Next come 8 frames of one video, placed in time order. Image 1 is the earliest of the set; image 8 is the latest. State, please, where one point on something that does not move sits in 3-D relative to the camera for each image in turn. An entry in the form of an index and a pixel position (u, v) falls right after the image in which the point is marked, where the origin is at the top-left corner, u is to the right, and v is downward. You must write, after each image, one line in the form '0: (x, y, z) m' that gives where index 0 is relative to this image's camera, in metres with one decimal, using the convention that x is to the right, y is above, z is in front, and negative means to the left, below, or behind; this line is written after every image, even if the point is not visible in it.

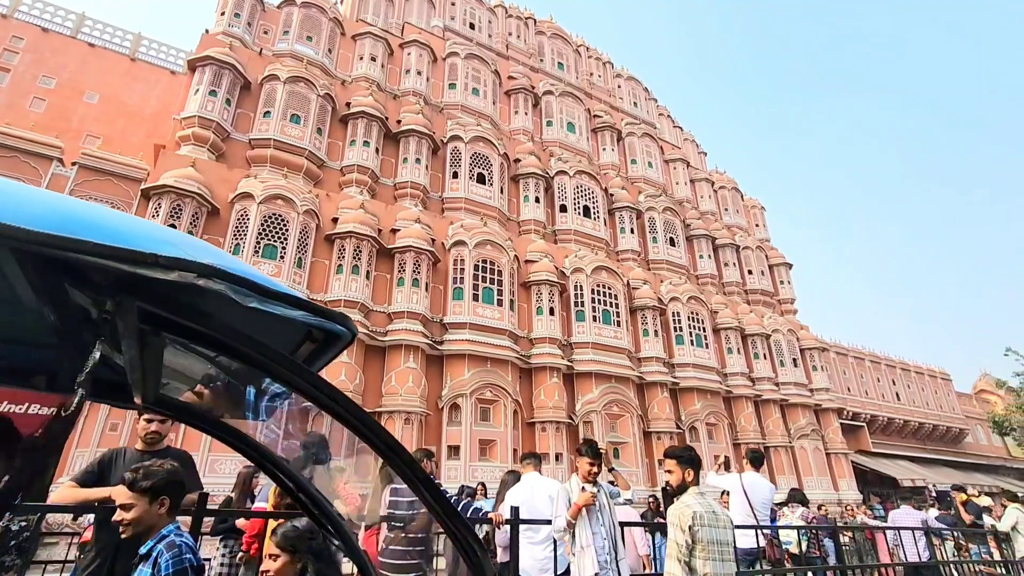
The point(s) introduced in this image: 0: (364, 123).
0: (-4.3, +4.7, +14.1) m
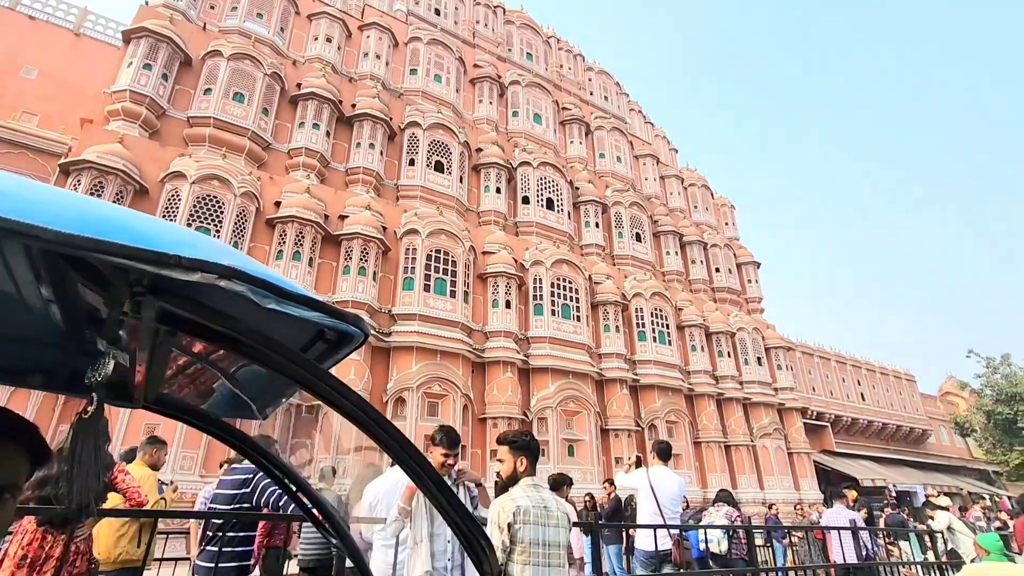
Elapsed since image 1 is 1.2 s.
0: (-5.4, +5.0, +13.5) m
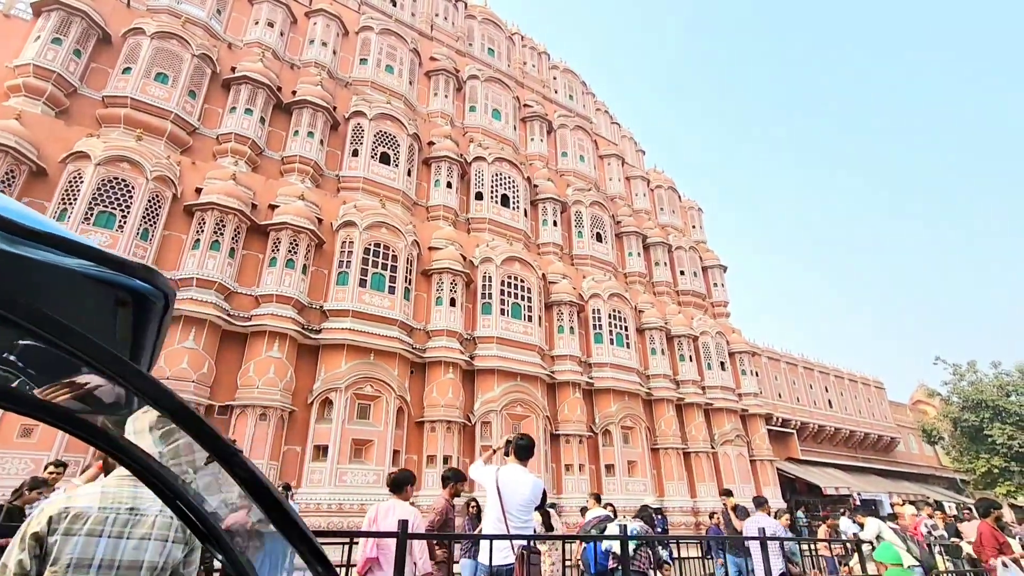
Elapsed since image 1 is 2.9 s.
0: (-6.8, +5.1, +12.8) m
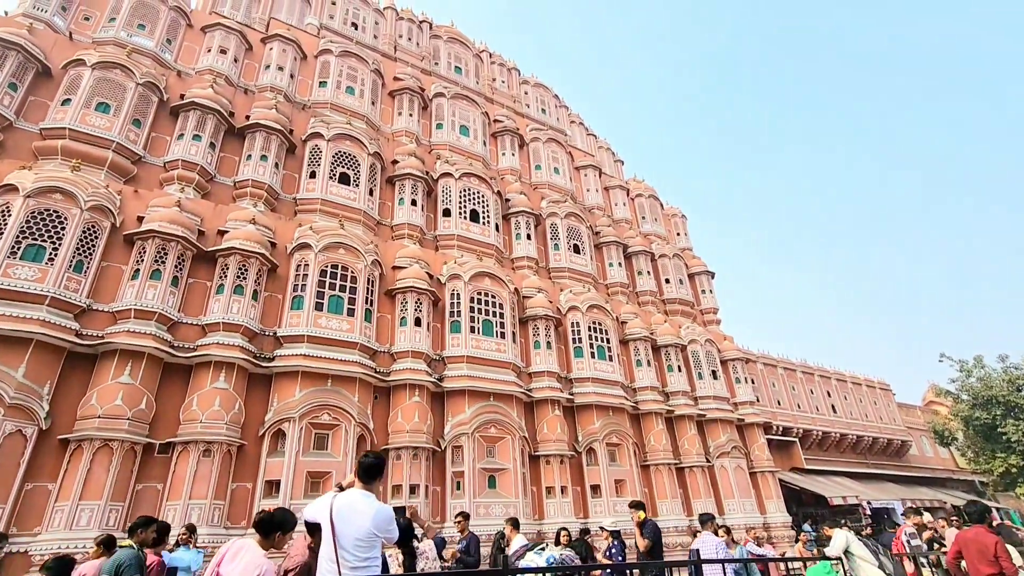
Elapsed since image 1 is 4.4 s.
0: (-8.0, +4.3, +12.5) m
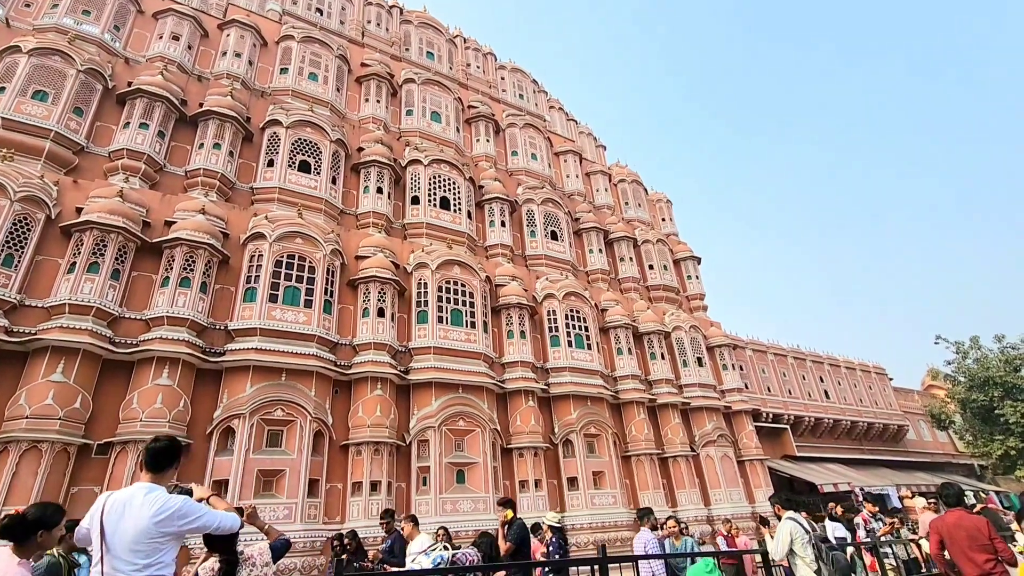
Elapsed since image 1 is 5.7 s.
0: (-8.9, +4.5, +12.0) m
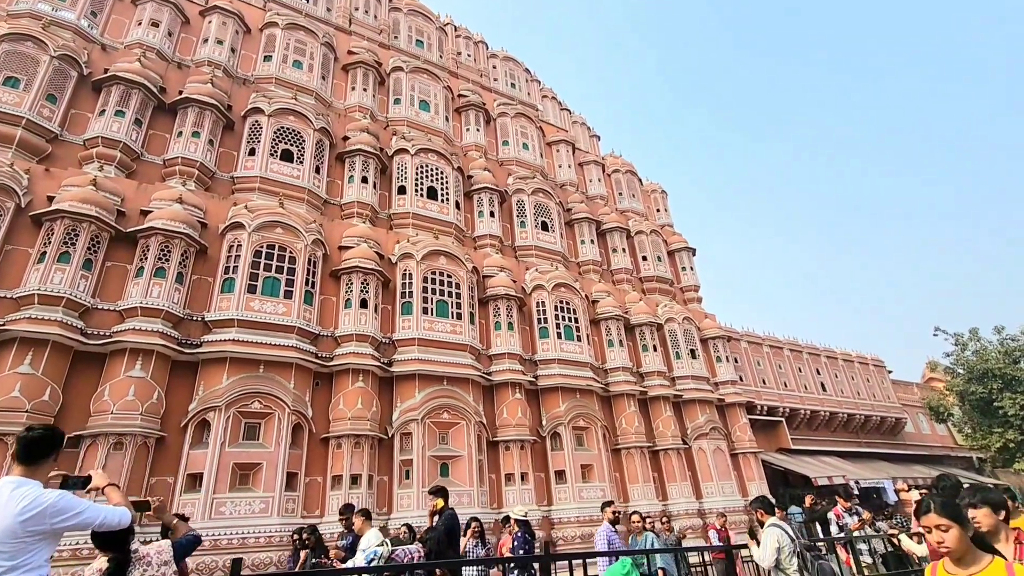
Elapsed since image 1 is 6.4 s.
0: (-9.3, +4.7, +11.8) m
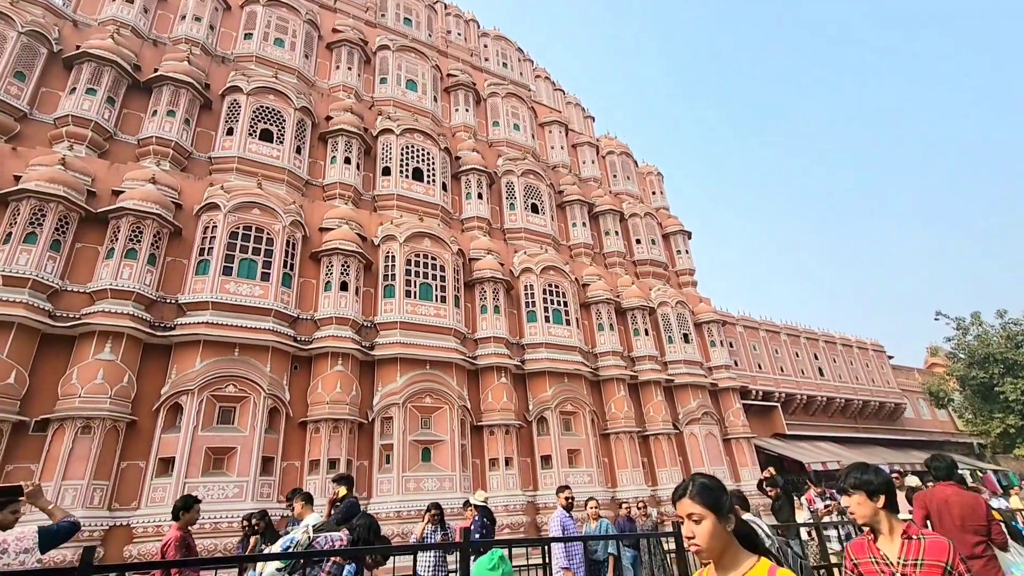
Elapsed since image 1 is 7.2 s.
0: (-9.7, +5.1, +11.5) m
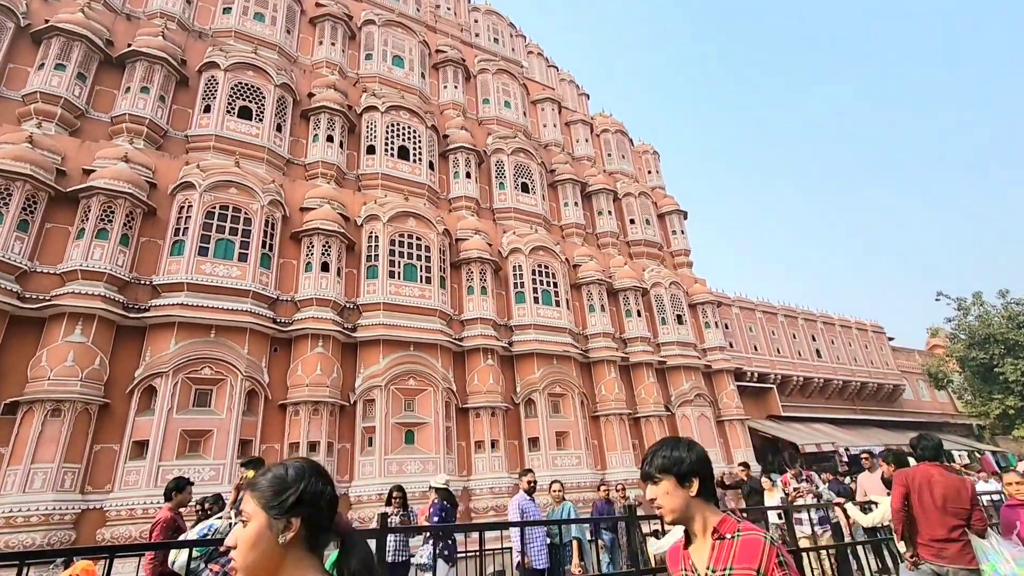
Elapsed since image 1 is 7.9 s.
0: (-10.1, +5.5, +11.1) m
